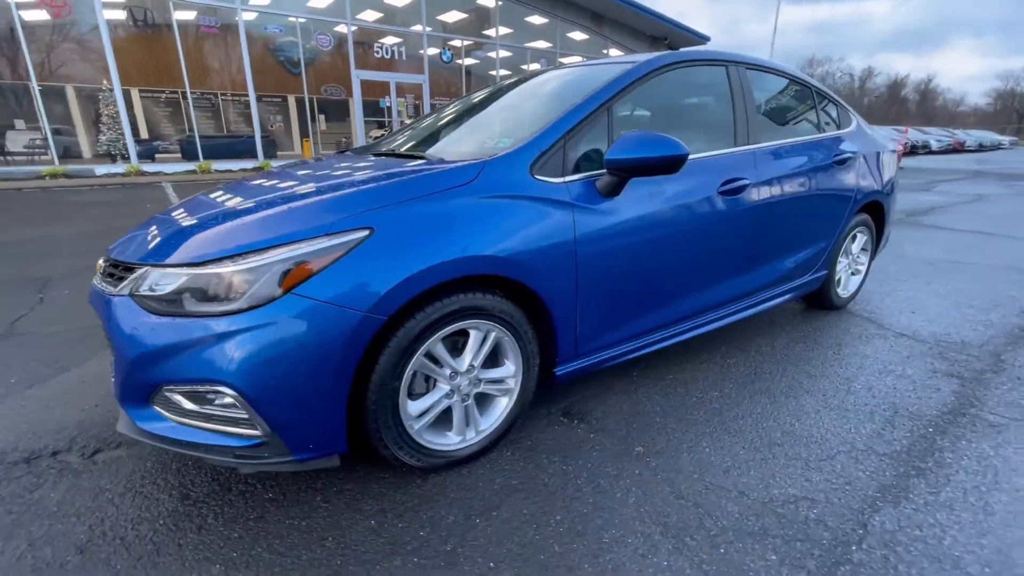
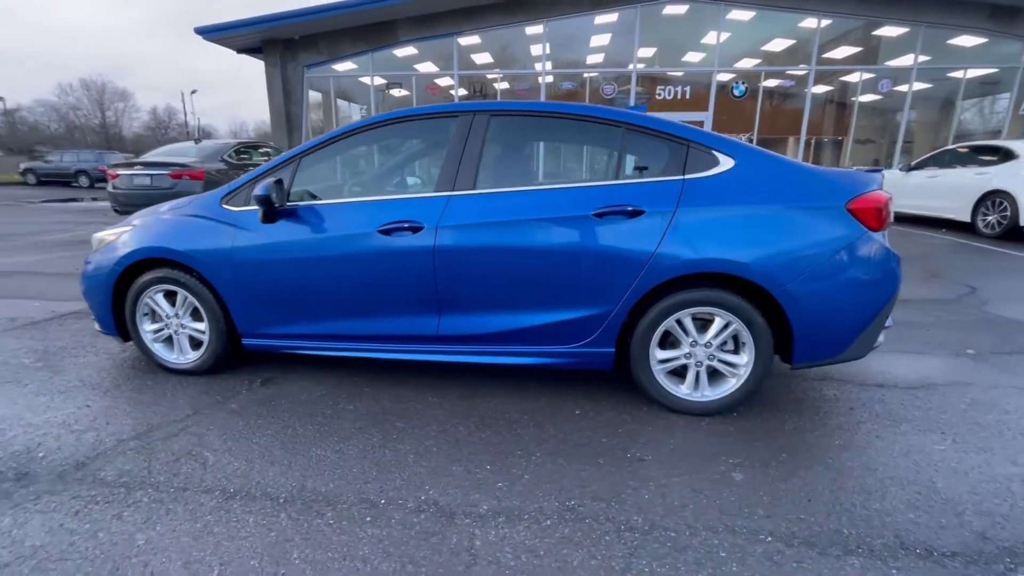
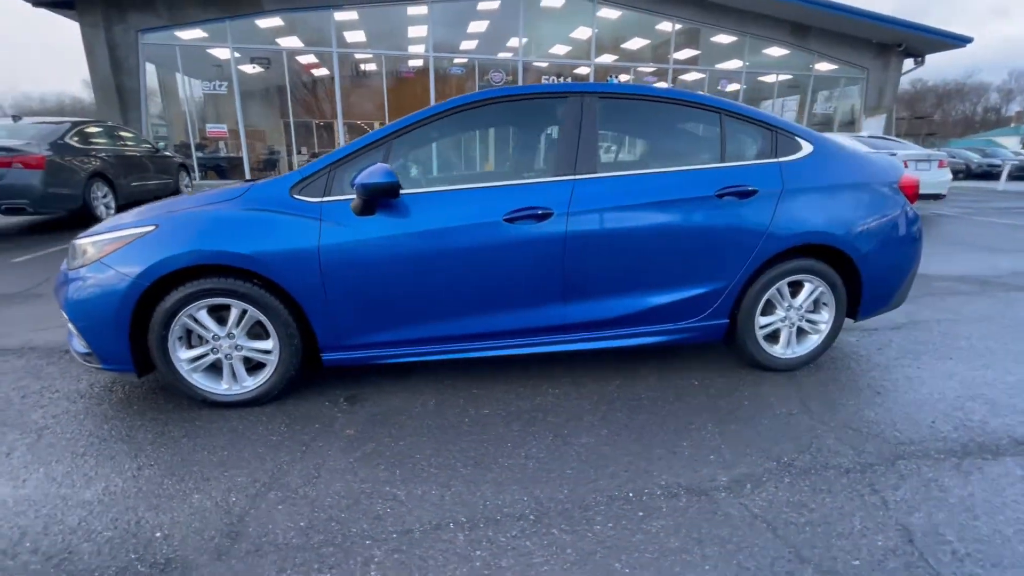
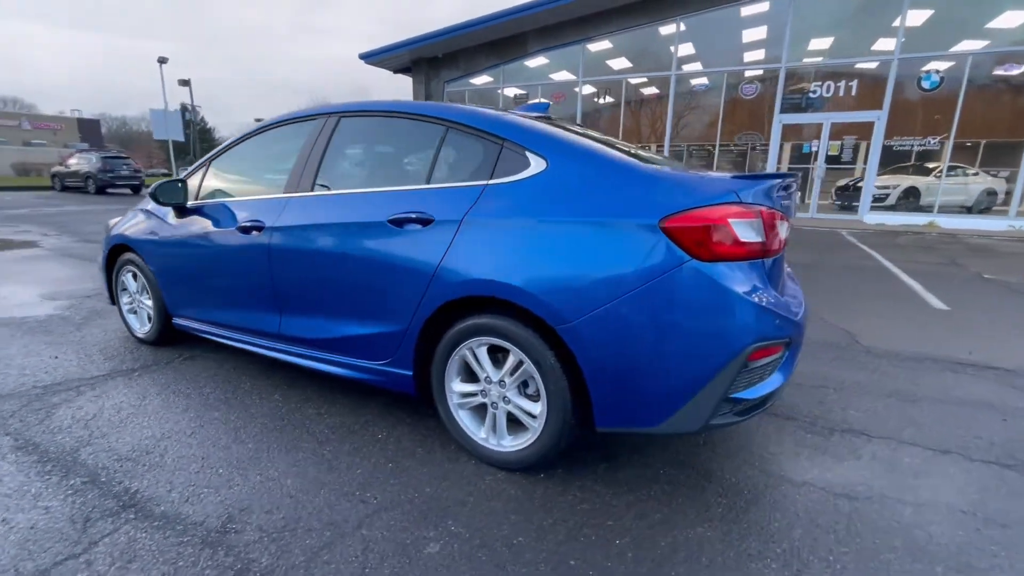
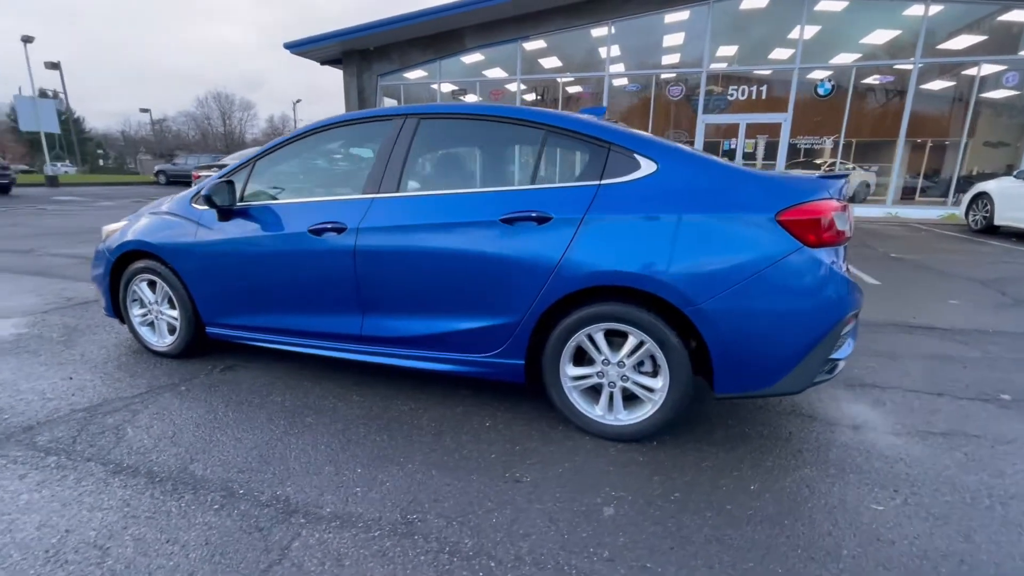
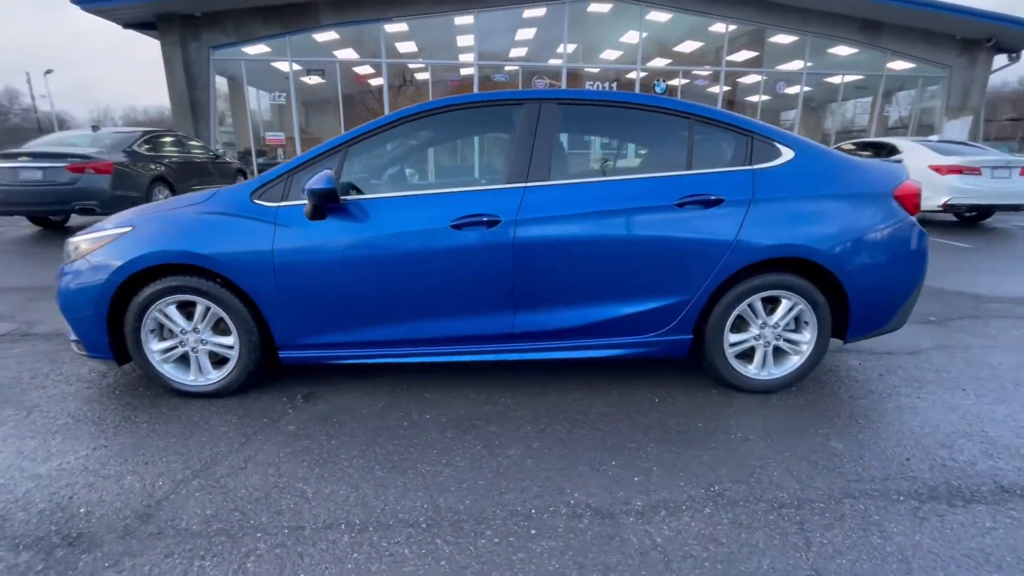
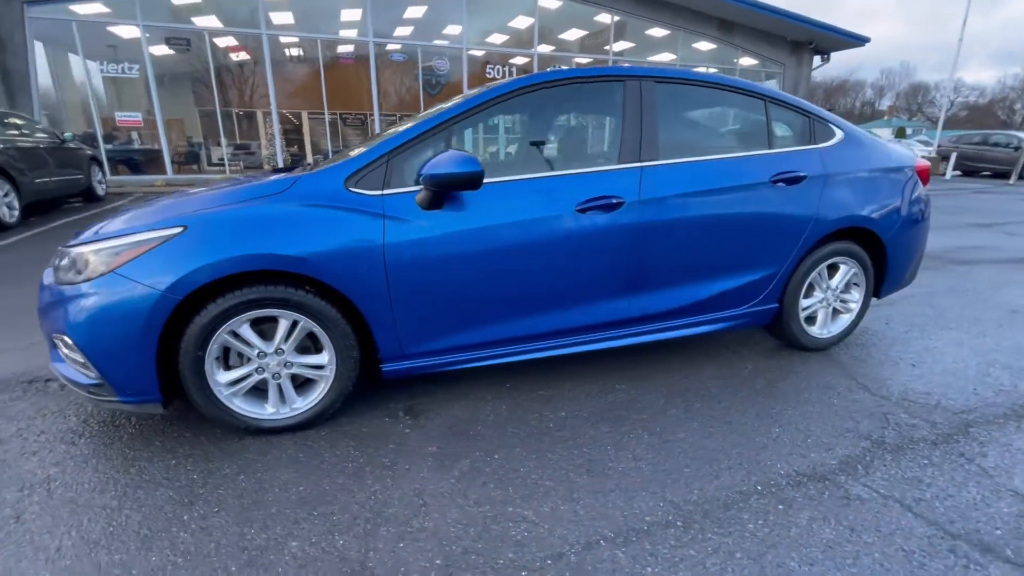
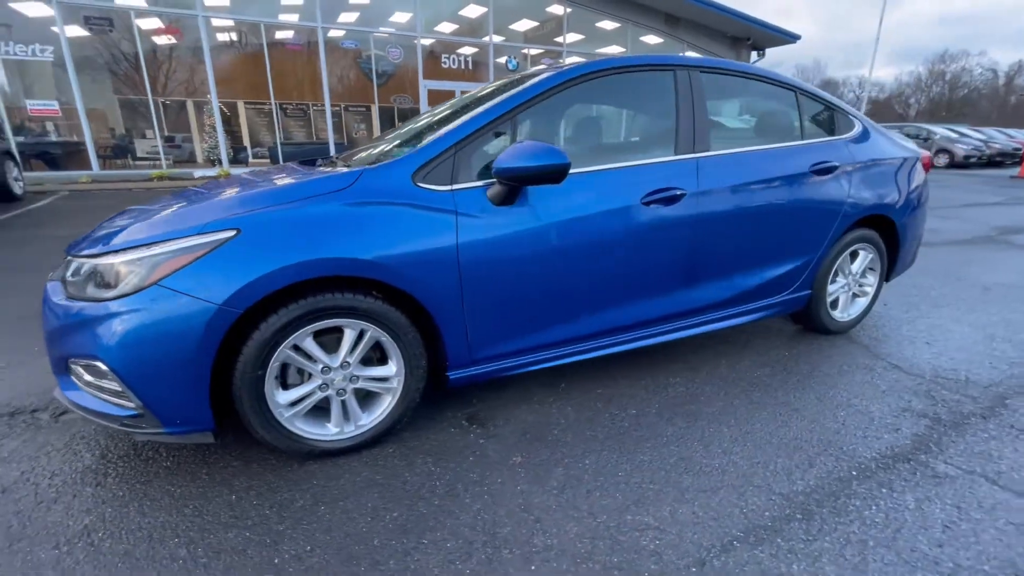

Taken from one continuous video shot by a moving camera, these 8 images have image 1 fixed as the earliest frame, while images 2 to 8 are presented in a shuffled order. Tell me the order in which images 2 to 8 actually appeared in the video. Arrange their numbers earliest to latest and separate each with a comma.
8, 7, 3, 6, 2, 5, 4
